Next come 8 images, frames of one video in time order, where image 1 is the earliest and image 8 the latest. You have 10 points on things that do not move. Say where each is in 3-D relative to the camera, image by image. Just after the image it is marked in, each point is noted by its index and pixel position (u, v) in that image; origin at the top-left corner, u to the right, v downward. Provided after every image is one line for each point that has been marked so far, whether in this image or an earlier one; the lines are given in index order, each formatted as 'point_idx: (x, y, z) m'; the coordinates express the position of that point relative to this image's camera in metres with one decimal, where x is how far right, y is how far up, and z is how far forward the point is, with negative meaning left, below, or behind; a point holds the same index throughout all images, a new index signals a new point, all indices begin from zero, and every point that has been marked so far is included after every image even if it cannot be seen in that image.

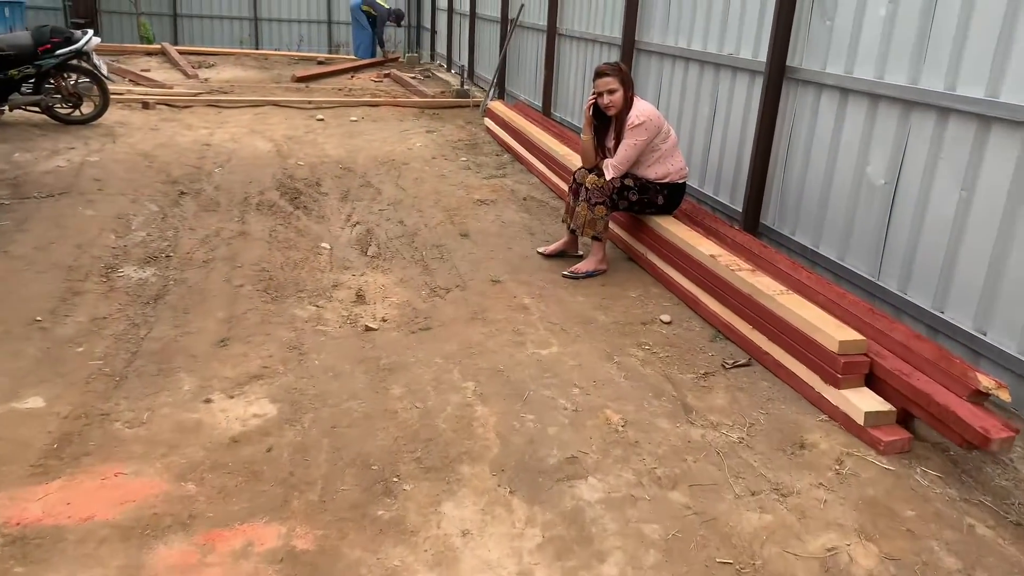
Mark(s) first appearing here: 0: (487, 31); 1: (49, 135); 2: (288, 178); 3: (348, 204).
0: (-0.4, +3.9, +12.2) m
1: (-4.5, +1.5, +8.0) m
2: (-1.9, +1.0, +7.0) m
3: (-1.3, +0.7, +6.4) m
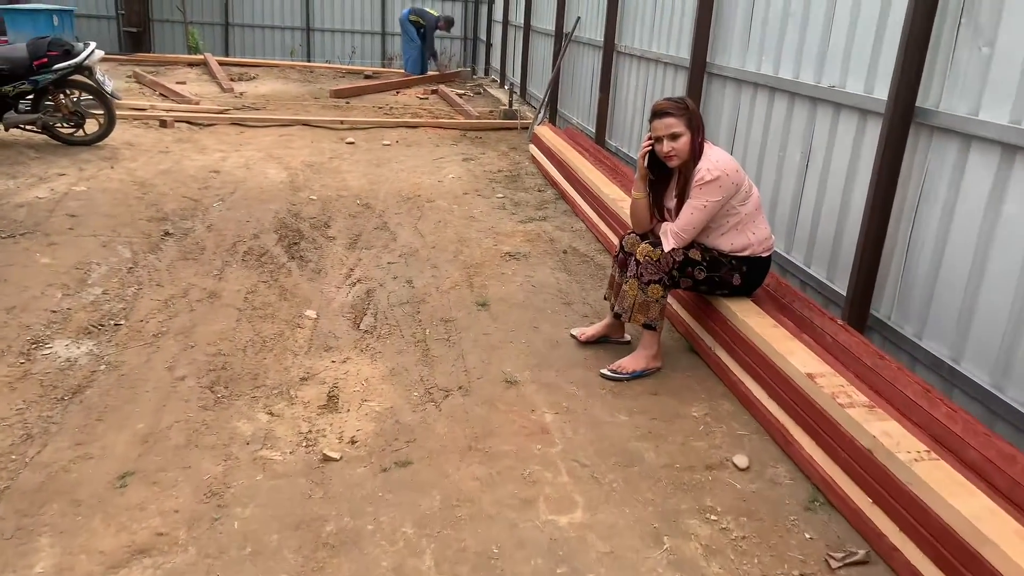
0: (+0.4, +3.3, +11.2) m
1: (-4.1, +1.1, +7.2) m
2: (-1.6, +0.5, +6.1) m
3: (-1.0, +0.2, +5.4) m
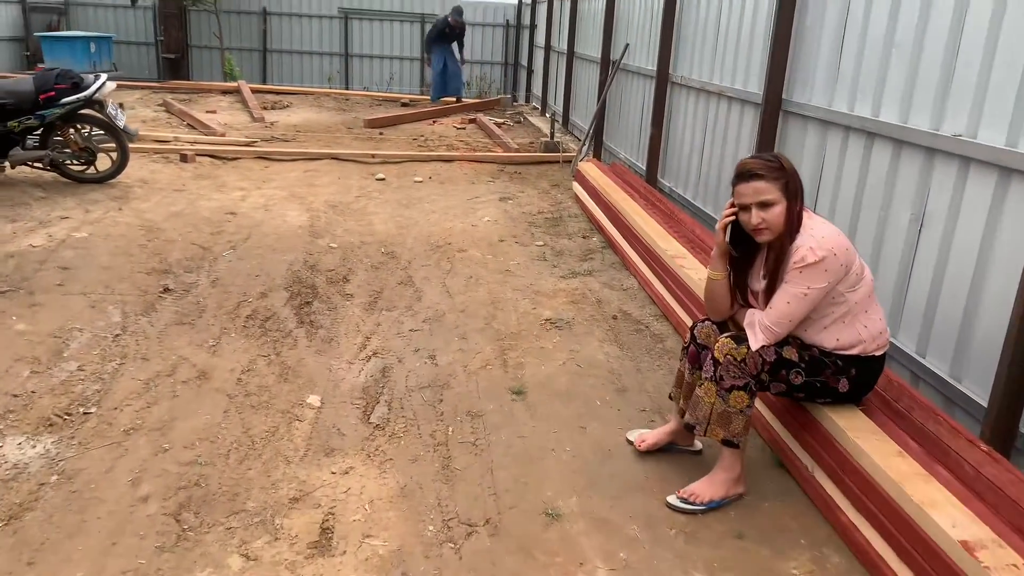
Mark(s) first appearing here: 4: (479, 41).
0: (+1.0, +2.8, +10.5) m
1: (-3.8, +0.7, +6.7) m
2: (-1.4, +0.1, +5.4) m
3: (-0.8, -0.1, +4.7) m
4: (-0.7, +5.5, +18.2) m
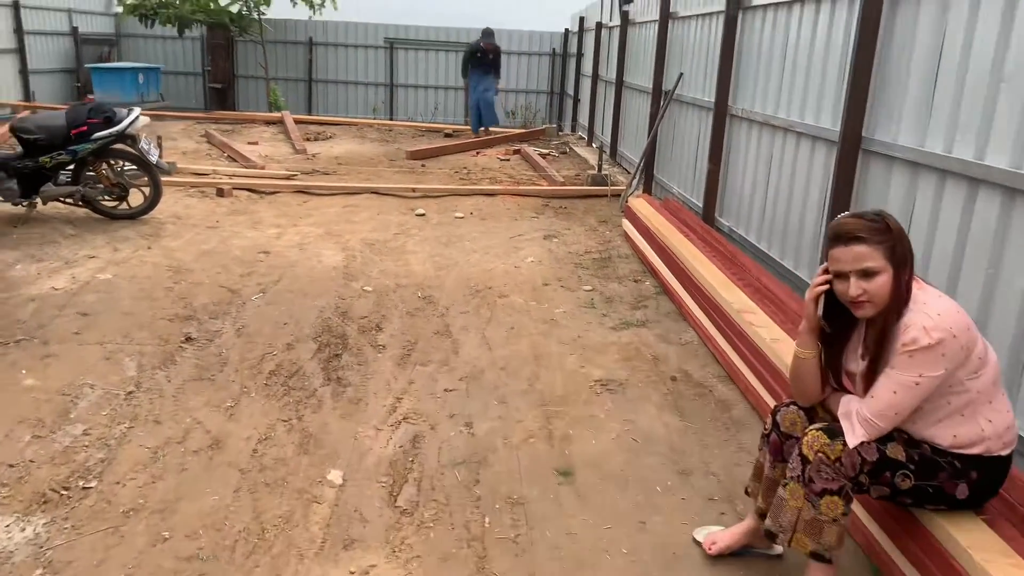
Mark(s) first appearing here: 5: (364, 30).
0: (+1.5, +2.3, +10.1) m
1: (-3.5, +0.4, +6.5) m
2: (-1.1, -0.2, +5.1) m
3: (-0.6, -0.4, +4.3) m
4: (+0.3, +4.8, +18.0) m
5: (-3.3, +5.7, +18.1) m
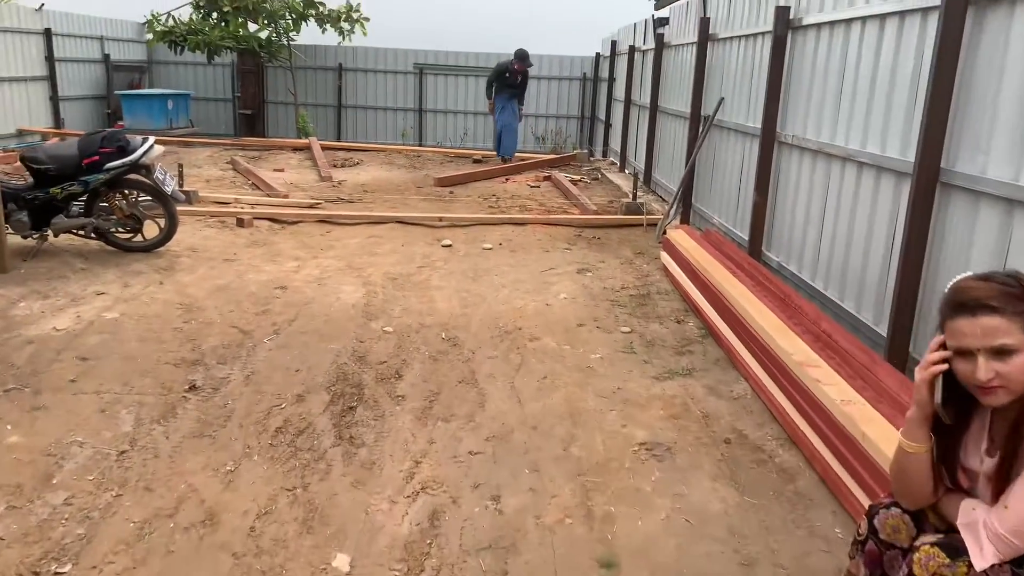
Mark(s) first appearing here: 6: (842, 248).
0: (+1.9, +1.9, +9.6) m
1: (-3.2, +0.1, +6.2) m
2: (-0.9, -0.4, +4.7) m
3: (-0.4, -0.7, +3.9) m
4: (+0.9, +4.2, +17.7) m
5: (-2.6, +5.1, +18.0) m
6: (+2.0, +0.2, +4.9) m
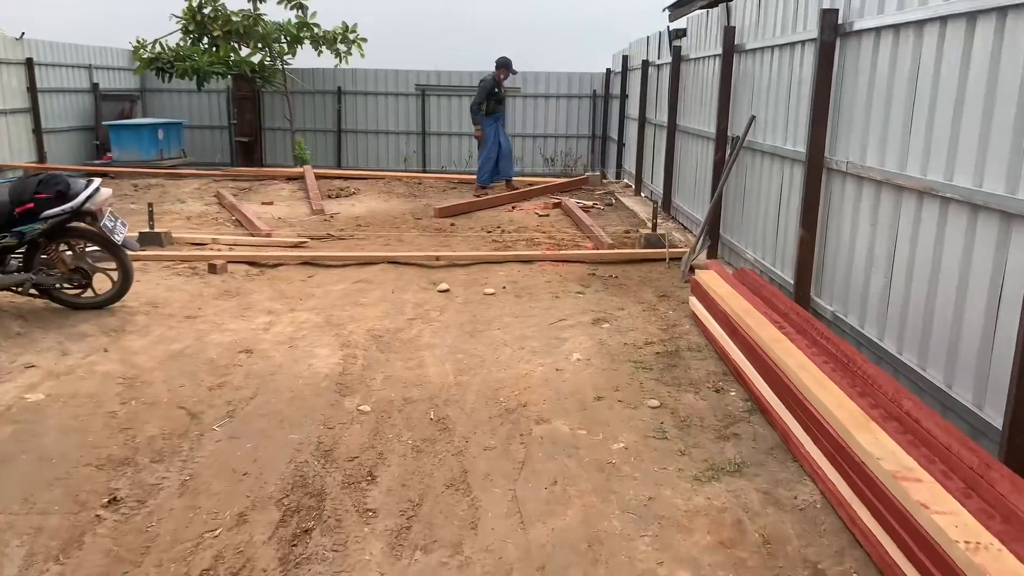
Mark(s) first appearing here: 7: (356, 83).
0: (+1.9, +1.5, +8.7) m
1: (-3.2, -0.3, +5.3) m
2: (-0.9, -0.8, +3.8) m
3: (-0.4, -1.0, +3.0) m
4: (+1.1, +3.6, +16.8) m
5: (-2.5, +4.5, +17.2) m
6: (+2.0, -0.1, +3.9) m
7: (-3.3, +4.4, +17.3) m
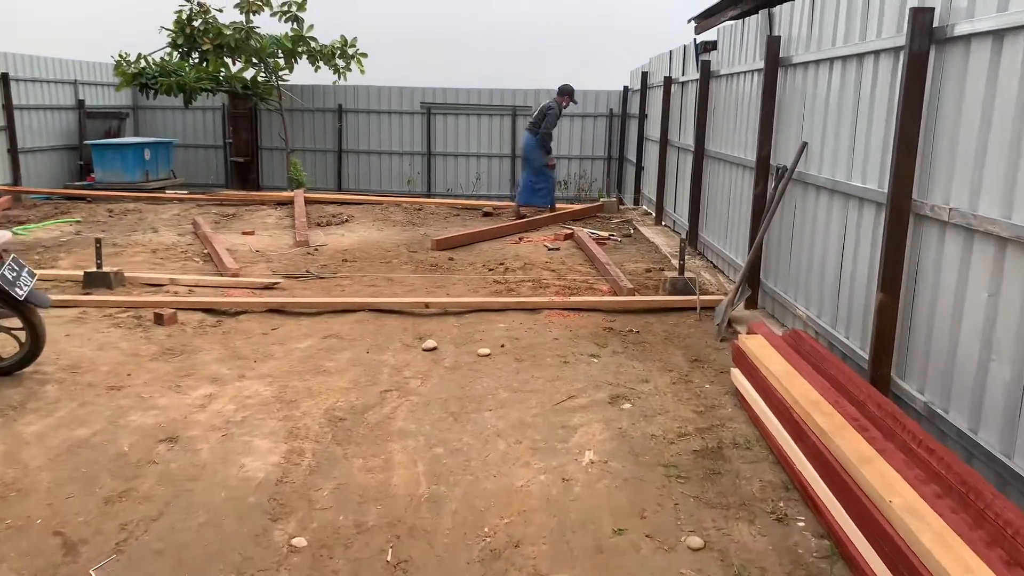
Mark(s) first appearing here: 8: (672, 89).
0: (+2.0, +1.0, +7.6) m
1: (-3.2, -0.7, +4.2) m
2: (-0.9, -1.1, +2.6) m
3: (-0.5, -1.3, +1.8) m
4: (+1.3, +3.0, +15.7) m
5: (-2.3, +3.9, +16.2) m
6: (+1.9, -0.4, +2.8) m
7: (-3.1, +3.8, +16.3) m
8: (+2.0, +2.5, +10.3) m
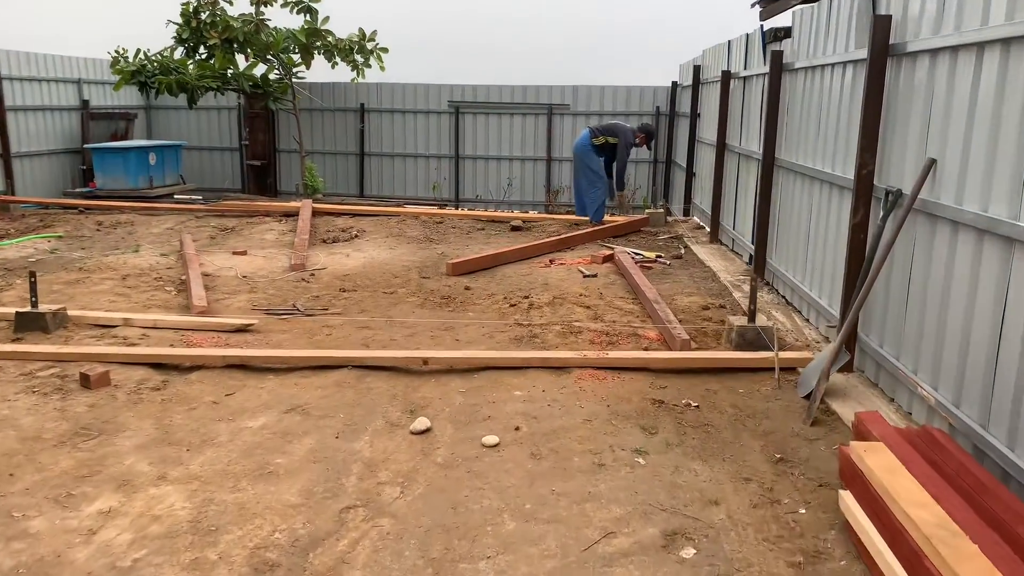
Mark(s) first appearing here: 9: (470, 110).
0: (+2.2, +0.7, +6.1) m
1: (-3.2, -1.0, +3.0) m
2: (-1.0, -1.5, +1.3) m
3: (-0.6, -1.7, +0.5) m
4: (+1.9, +2.7, +14.3) m
5: (-1.6, +3.6, +14.9) m
6: (+1.9, -0.8, +1.3) m
7: (-2.4, +3.5, +15.0) m
8: (+2.4, +2.2, +8.8) m
9: (-0.8, +3.3, +14.9) m
